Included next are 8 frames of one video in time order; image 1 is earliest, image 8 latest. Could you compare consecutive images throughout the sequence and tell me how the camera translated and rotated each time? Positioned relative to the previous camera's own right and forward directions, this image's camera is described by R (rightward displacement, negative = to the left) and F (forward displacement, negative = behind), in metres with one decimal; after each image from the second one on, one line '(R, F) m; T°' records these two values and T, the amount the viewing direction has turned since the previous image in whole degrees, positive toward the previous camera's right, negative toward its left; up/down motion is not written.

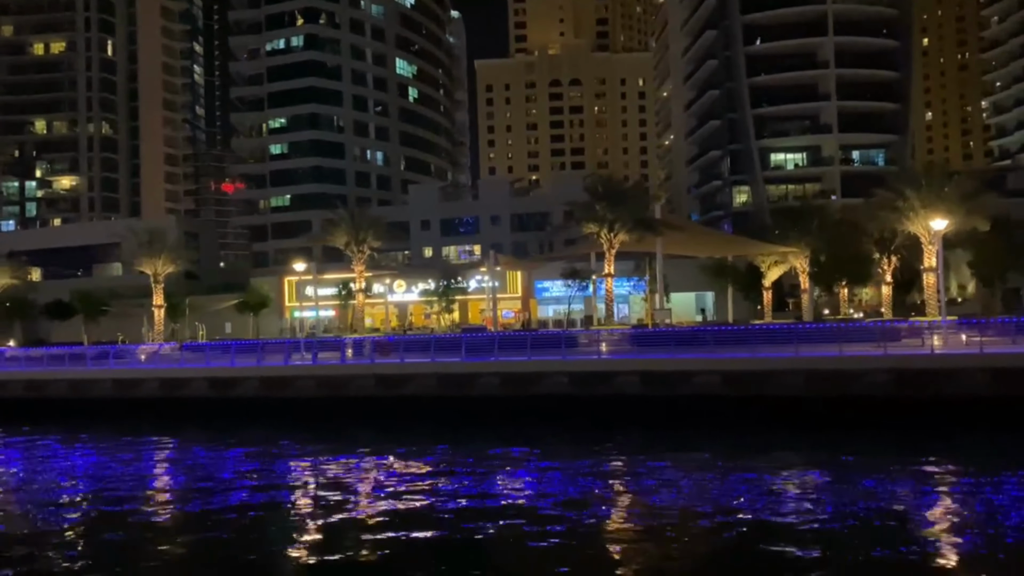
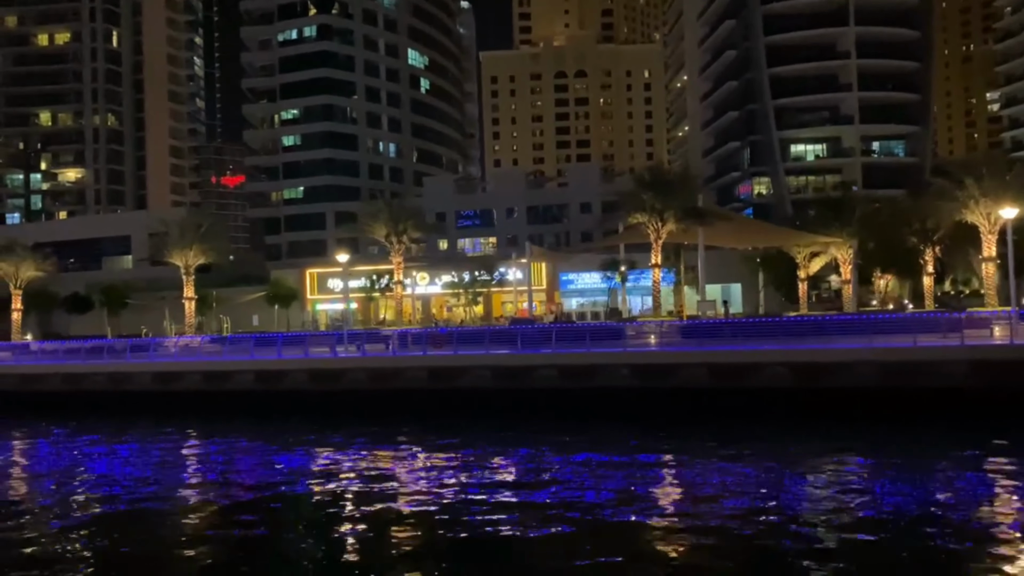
(-2.5, +0.7) m; 0°
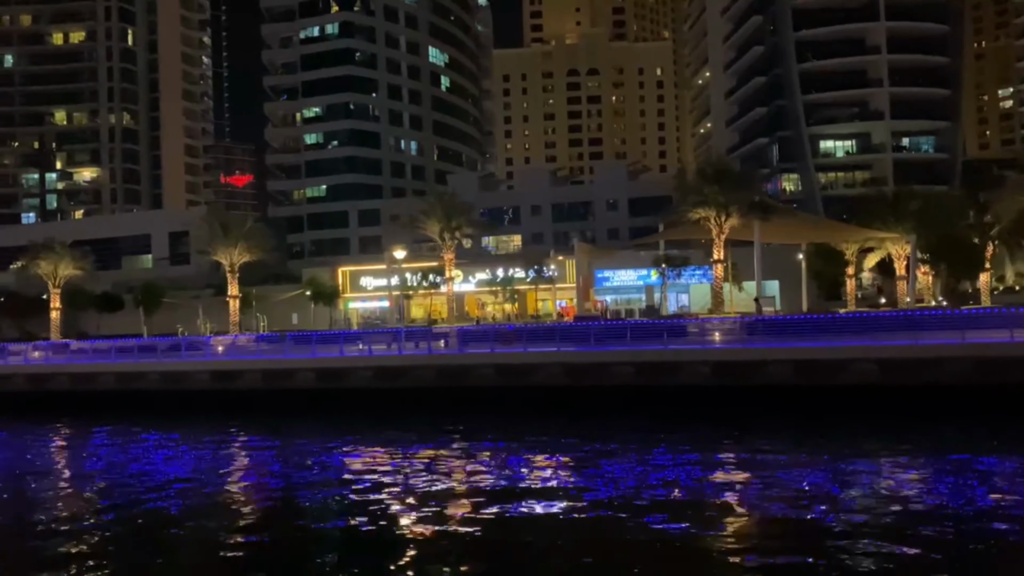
(-2.9, +0.6) m; 0°
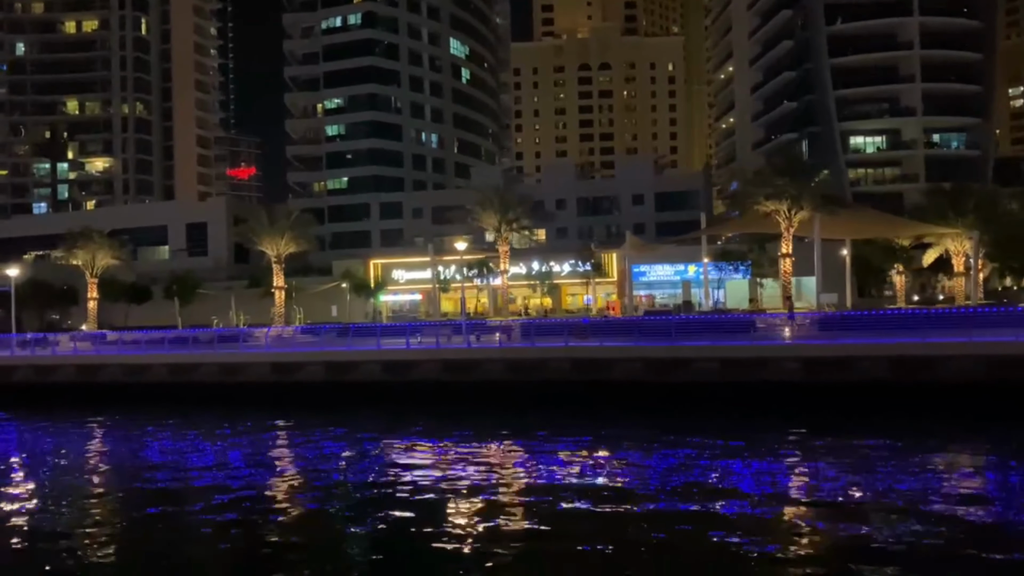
(-3.2, +0.9) m; 0°
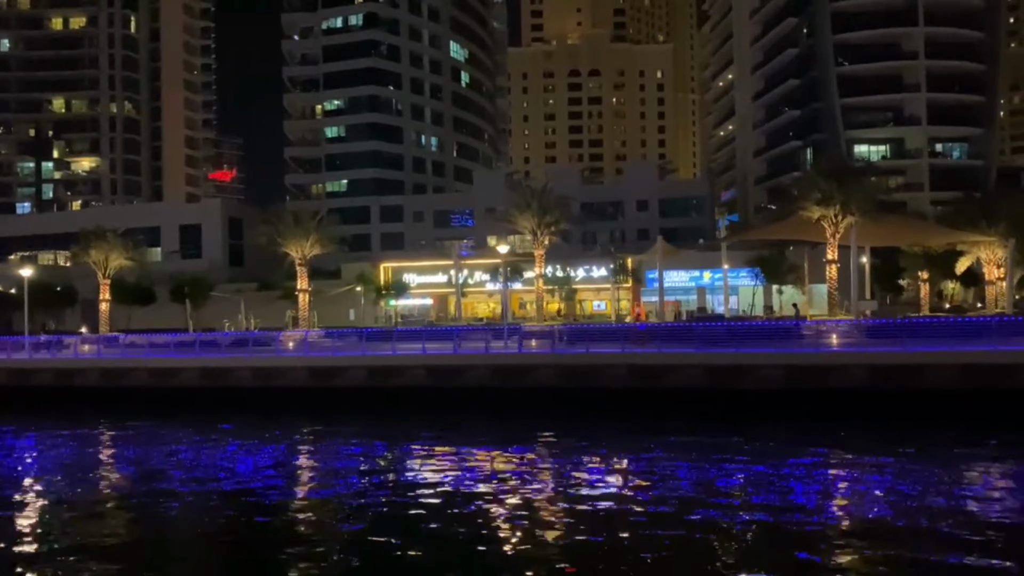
(-3.2, +0.9) m; +2°
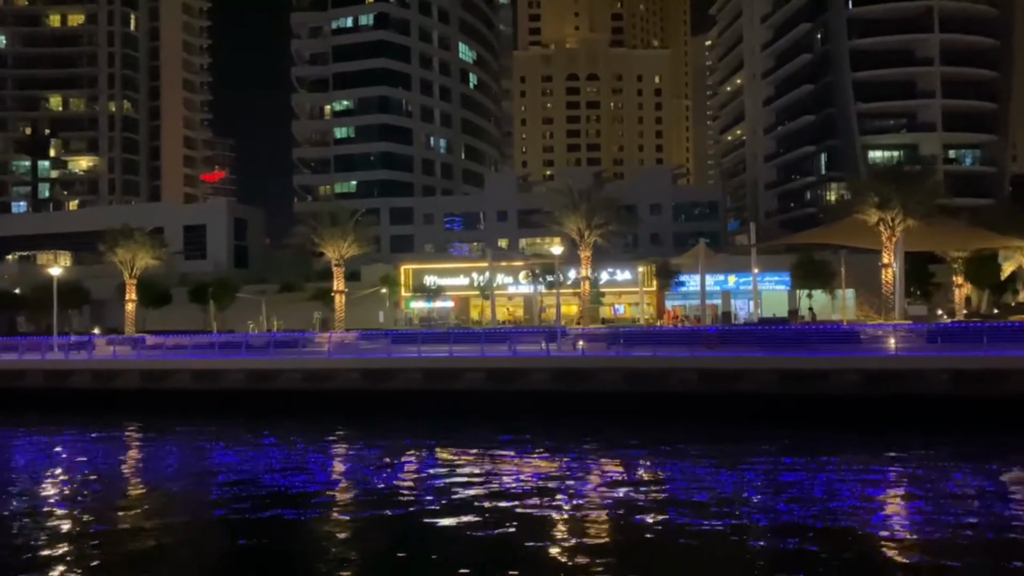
(-3.3, +0.8) m; +1°
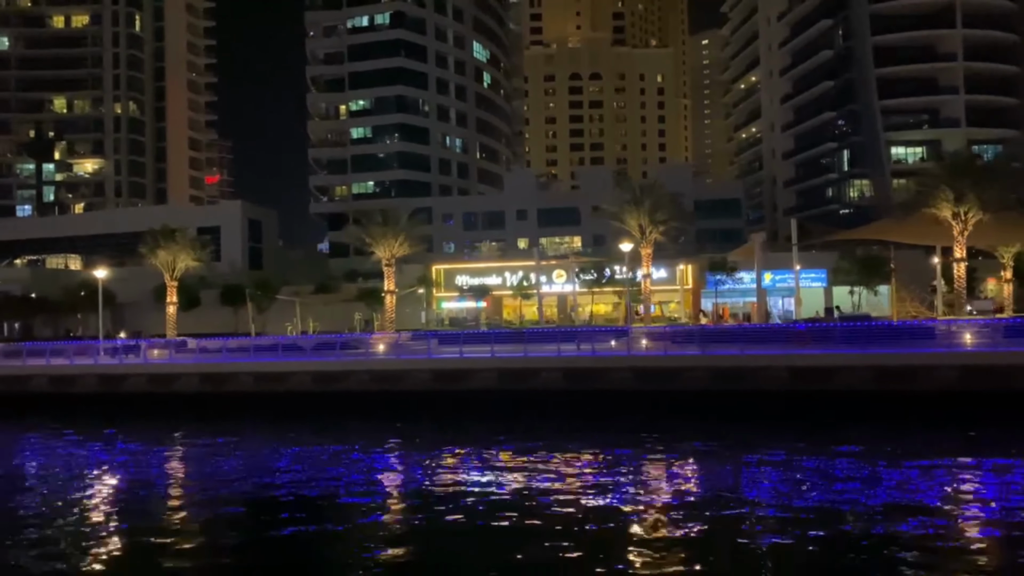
(-3.6, +0.8) m; +1°
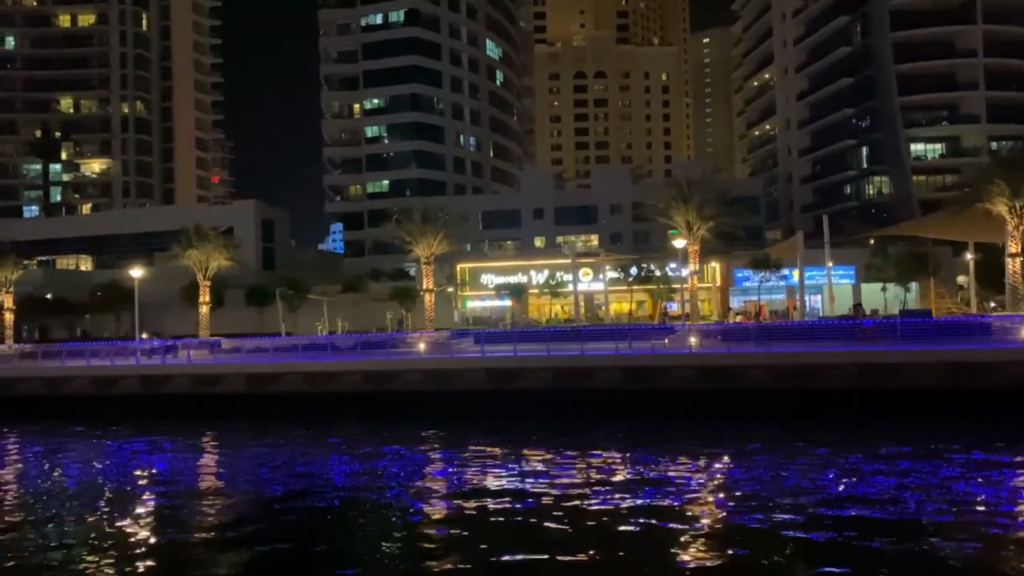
(-2.5, +0.6) m; 0°
